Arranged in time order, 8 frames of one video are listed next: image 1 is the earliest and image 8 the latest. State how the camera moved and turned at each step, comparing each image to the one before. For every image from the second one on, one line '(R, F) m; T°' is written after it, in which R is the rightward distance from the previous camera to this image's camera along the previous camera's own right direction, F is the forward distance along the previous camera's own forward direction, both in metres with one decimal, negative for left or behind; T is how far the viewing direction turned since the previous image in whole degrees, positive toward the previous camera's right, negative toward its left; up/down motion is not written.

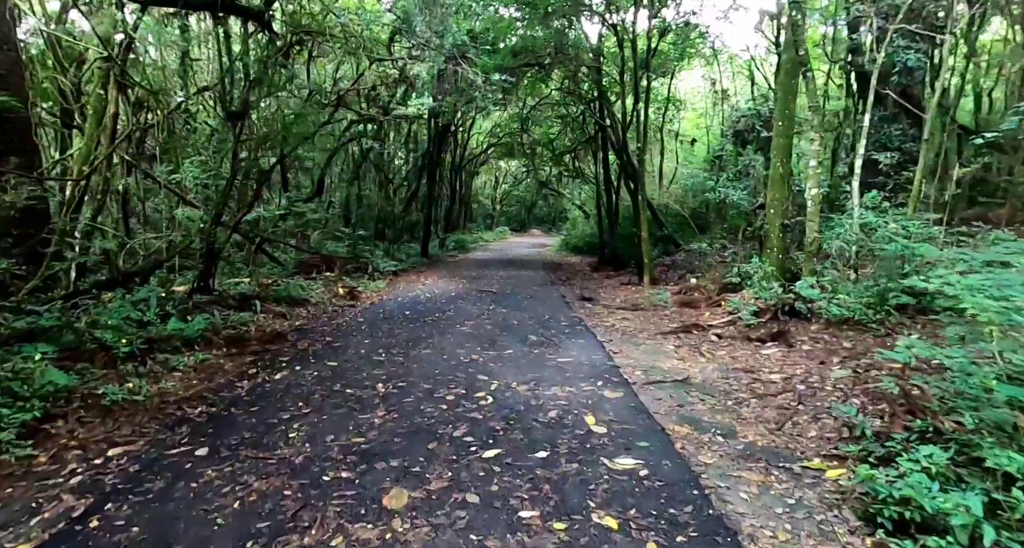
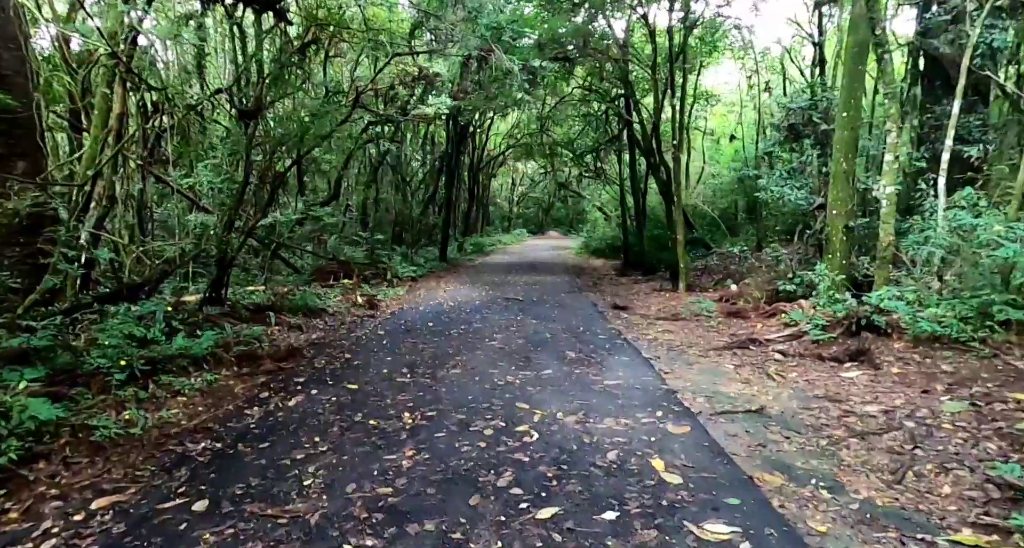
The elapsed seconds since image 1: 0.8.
(-0.2, +0.7) m; -1°
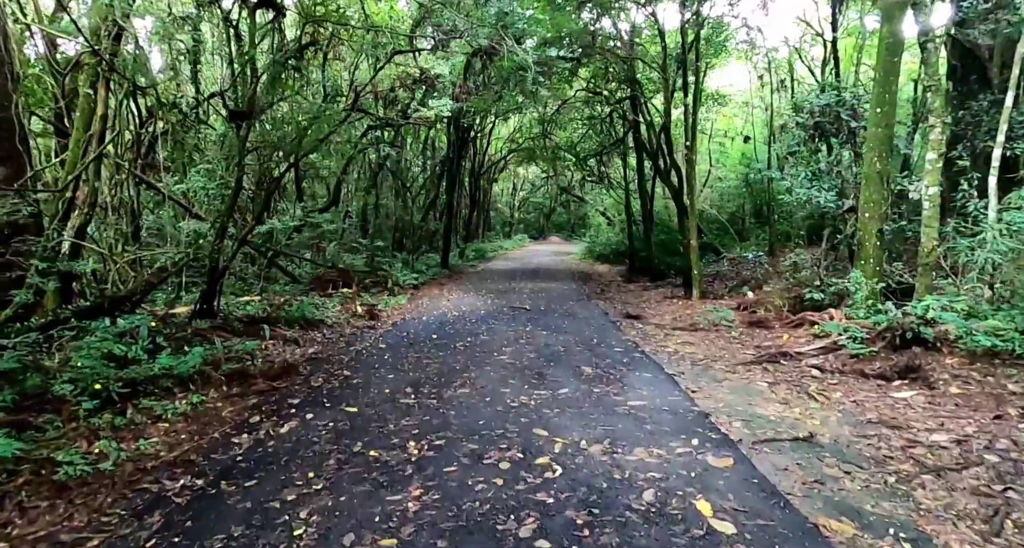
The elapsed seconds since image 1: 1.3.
(-0.1, +0.5) m; 0°
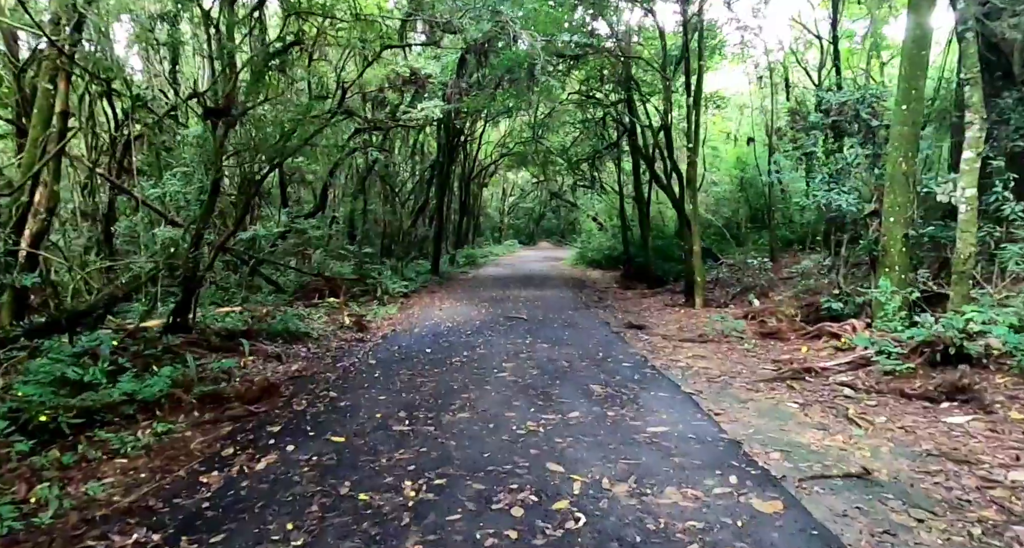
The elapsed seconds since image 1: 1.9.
(-0.1, +0.6) m; +1°
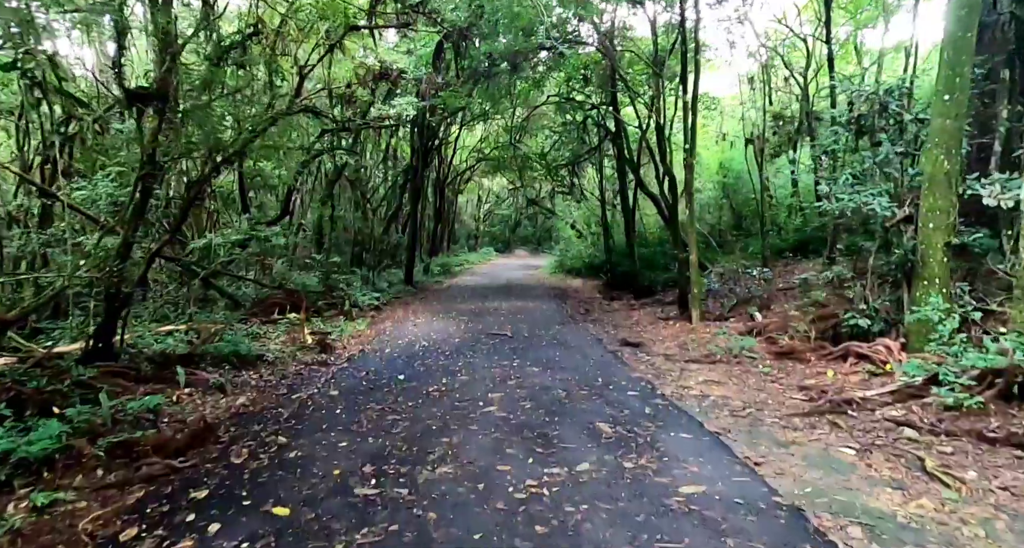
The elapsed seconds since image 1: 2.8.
(-0.1, +1.0) m; +2°
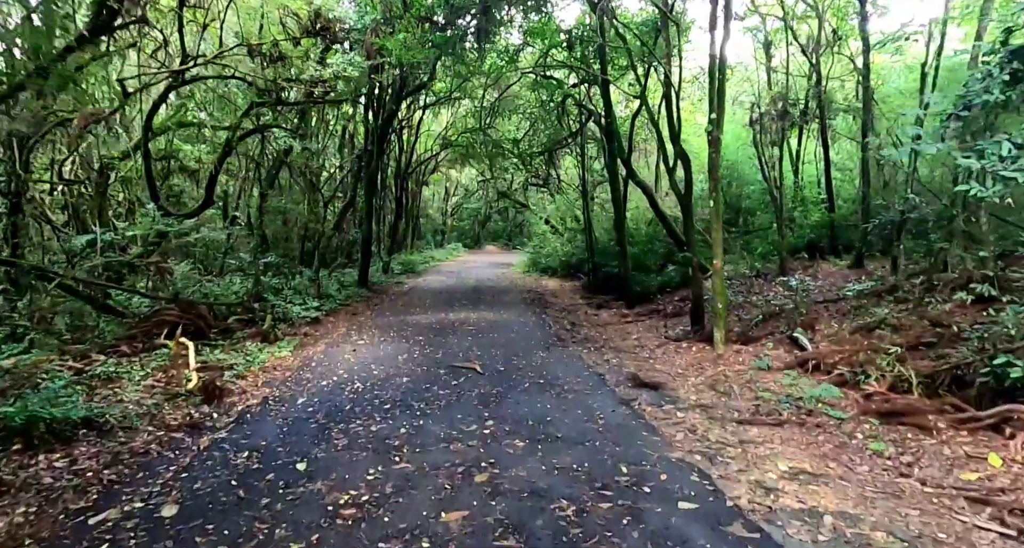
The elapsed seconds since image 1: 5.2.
(0.0, +2.6) m; +3°
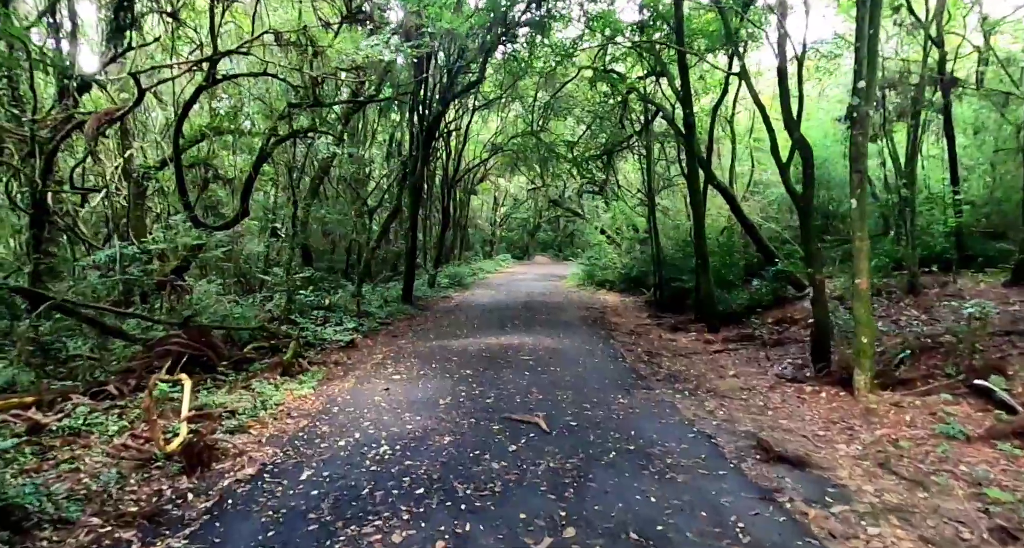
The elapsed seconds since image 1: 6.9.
(-0.2, +1.7) m; -4°
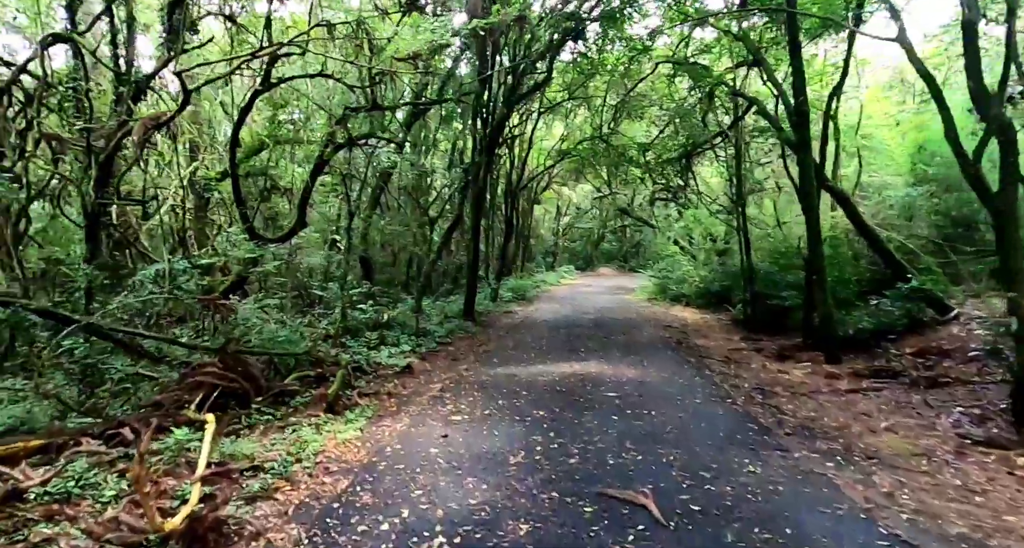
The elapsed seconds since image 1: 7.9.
(-0.3, +1.4) m; -5°
